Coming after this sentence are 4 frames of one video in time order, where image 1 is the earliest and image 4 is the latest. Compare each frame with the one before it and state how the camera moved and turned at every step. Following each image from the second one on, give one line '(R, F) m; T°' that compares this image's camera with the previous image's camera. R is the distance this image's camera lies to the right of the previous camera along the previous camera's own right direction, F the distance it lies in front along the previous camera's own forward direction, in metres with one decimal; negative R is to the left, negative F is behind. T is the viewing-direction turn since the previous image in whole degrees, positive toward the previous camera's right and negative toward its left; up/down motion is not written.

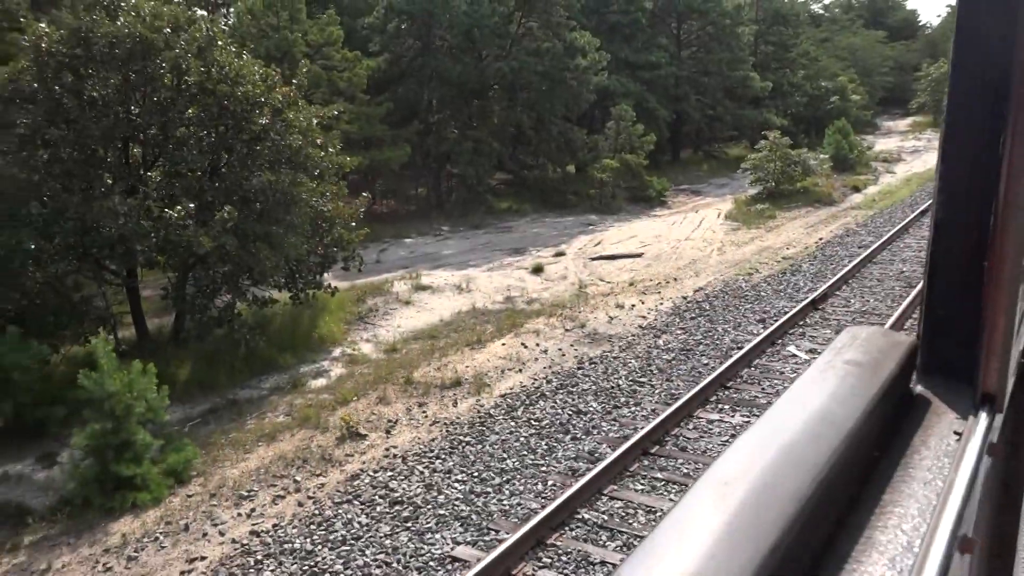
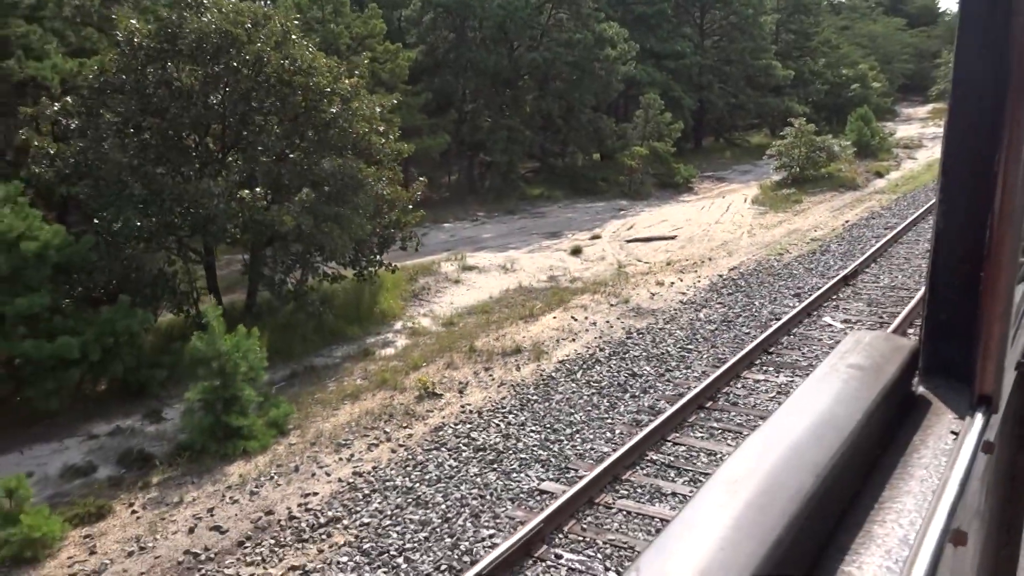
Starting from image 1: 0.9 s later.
(-0.5, -0.8) m; -1°
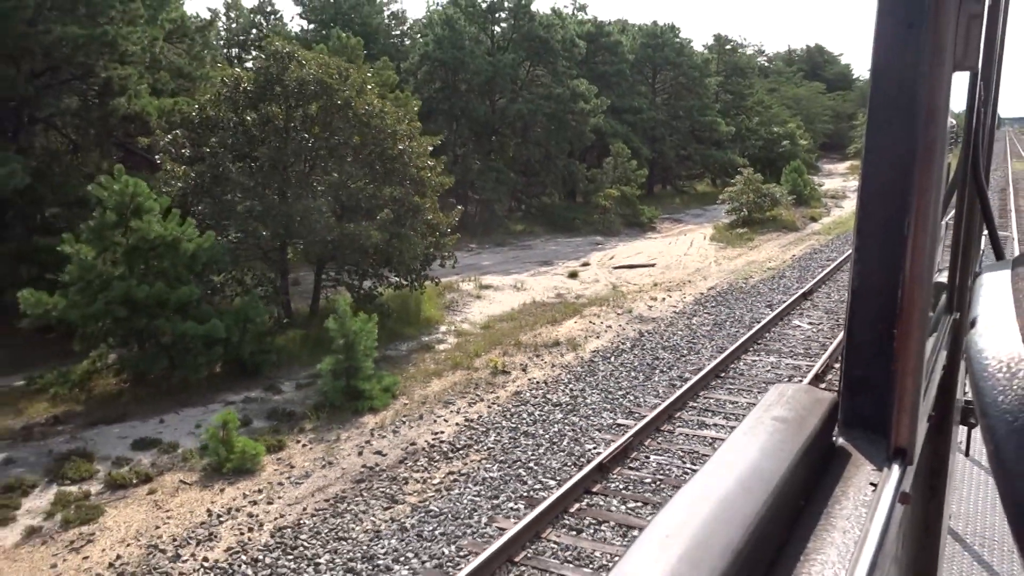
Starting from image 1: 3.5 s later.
(-1.7, -2.3) m; +5°
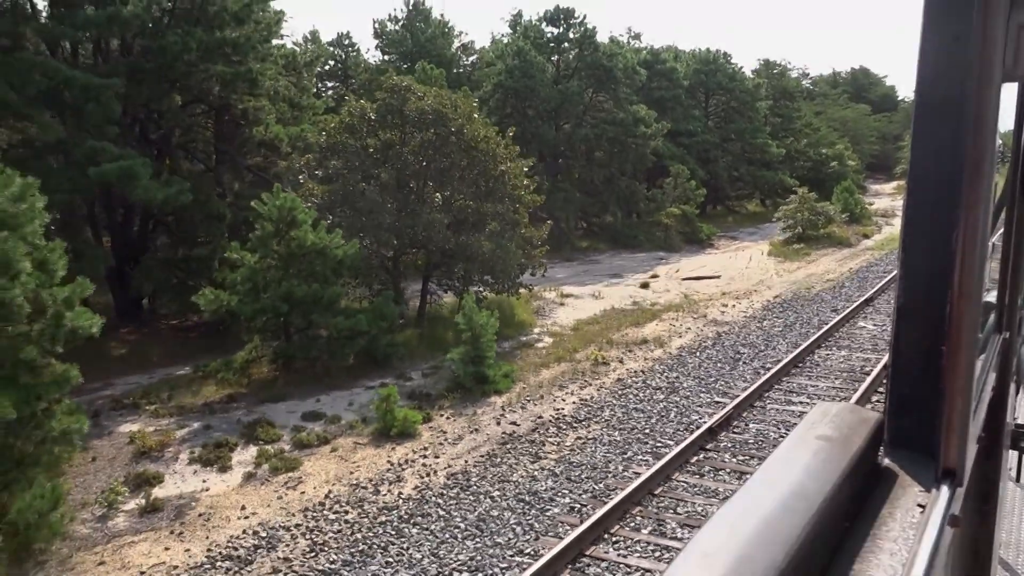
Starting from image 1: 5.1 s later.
(-1.0, -1.6) m; -3°
